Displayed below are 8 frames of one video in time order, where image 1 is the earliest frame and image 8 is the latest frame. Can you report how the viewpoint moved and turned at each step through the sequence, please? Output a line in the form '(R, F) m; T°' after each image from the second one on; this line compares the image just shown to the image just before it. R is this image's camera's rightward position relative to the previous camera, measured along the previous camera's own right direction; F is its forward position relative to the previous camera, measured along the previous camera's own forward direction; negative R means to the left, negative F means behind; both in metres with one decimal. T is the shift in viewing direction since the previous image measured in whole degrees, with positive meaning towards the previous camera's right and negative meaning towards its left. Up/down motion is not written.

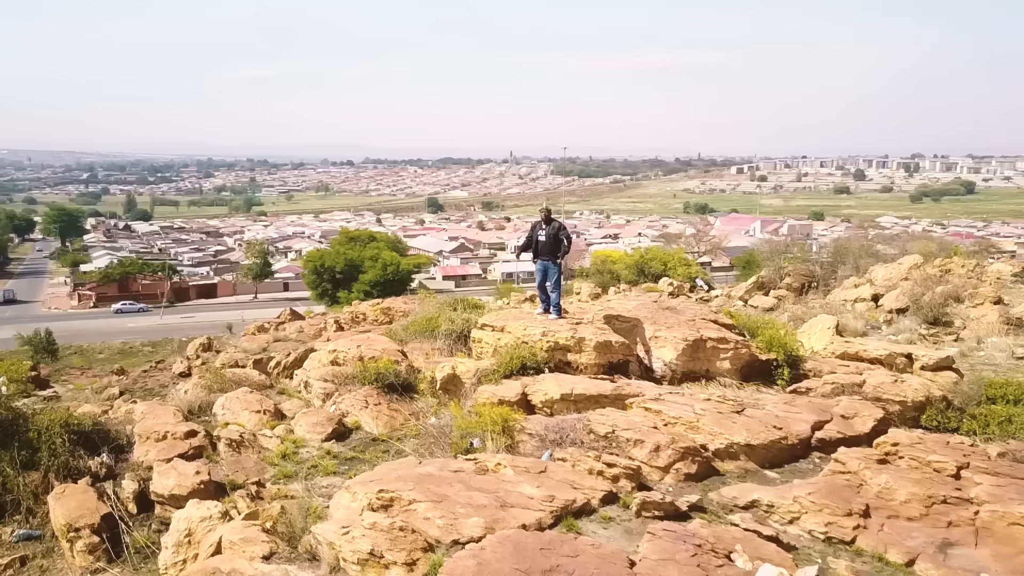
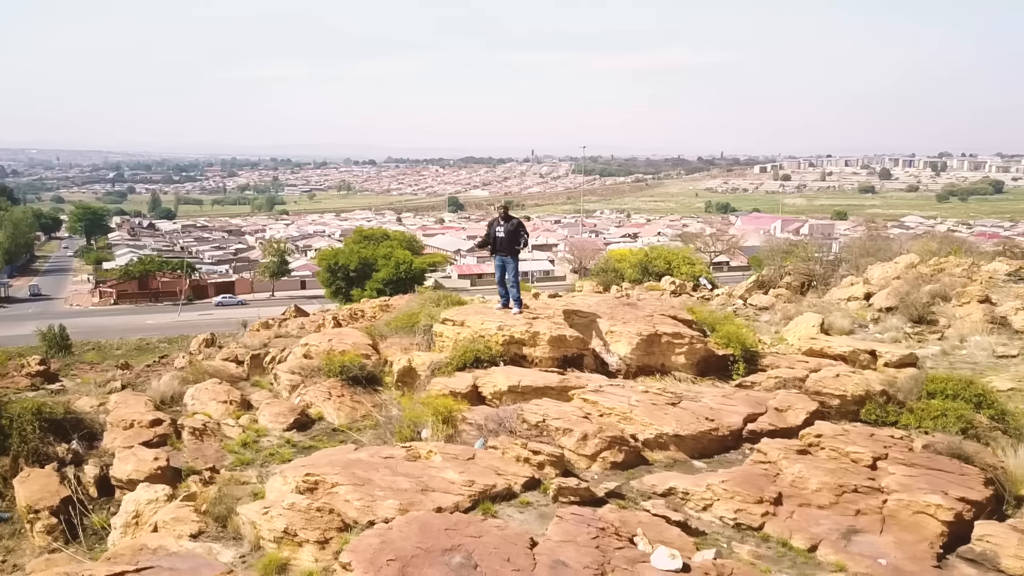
(+0.5, -0.1) m; -1°
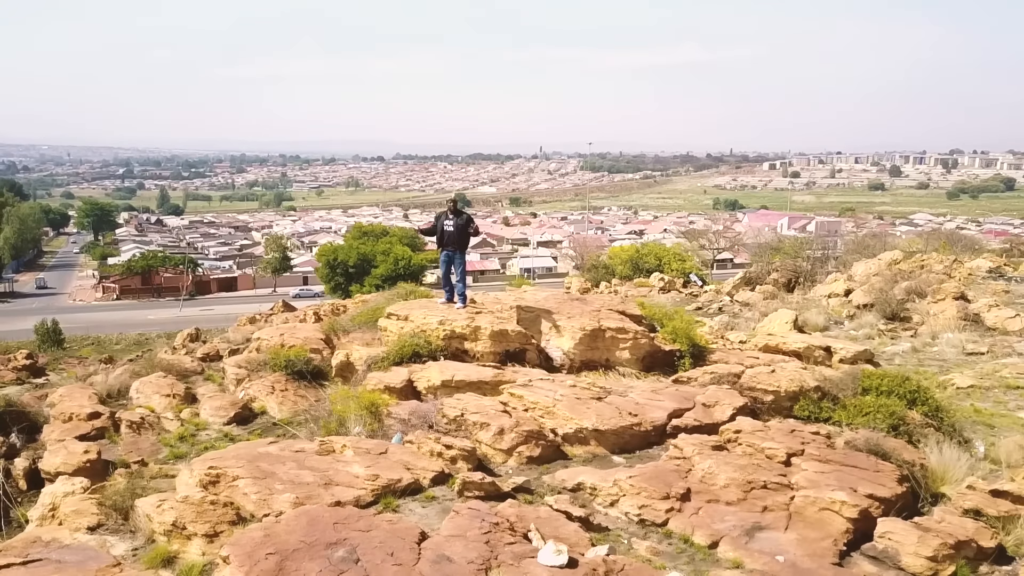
(+0.5, 0.0) m; 0°
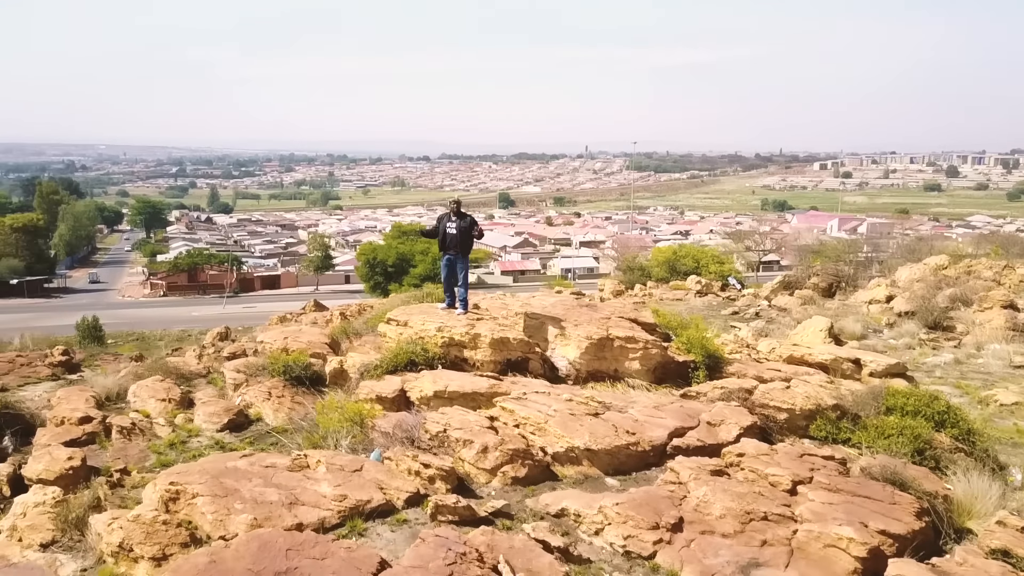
(+0.3, +0.3) m; -3°
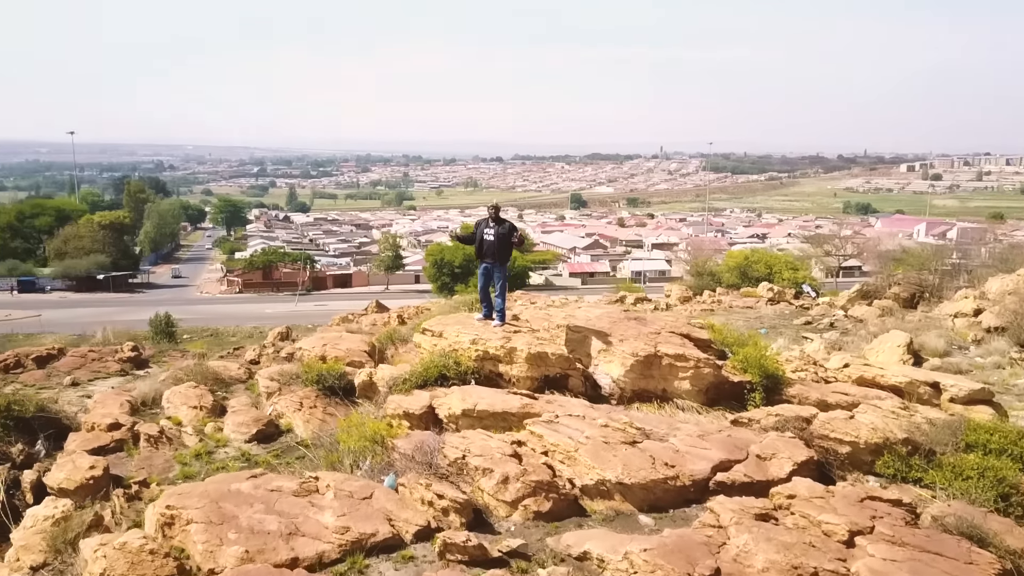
(+0.2, +0.3) m; -6°
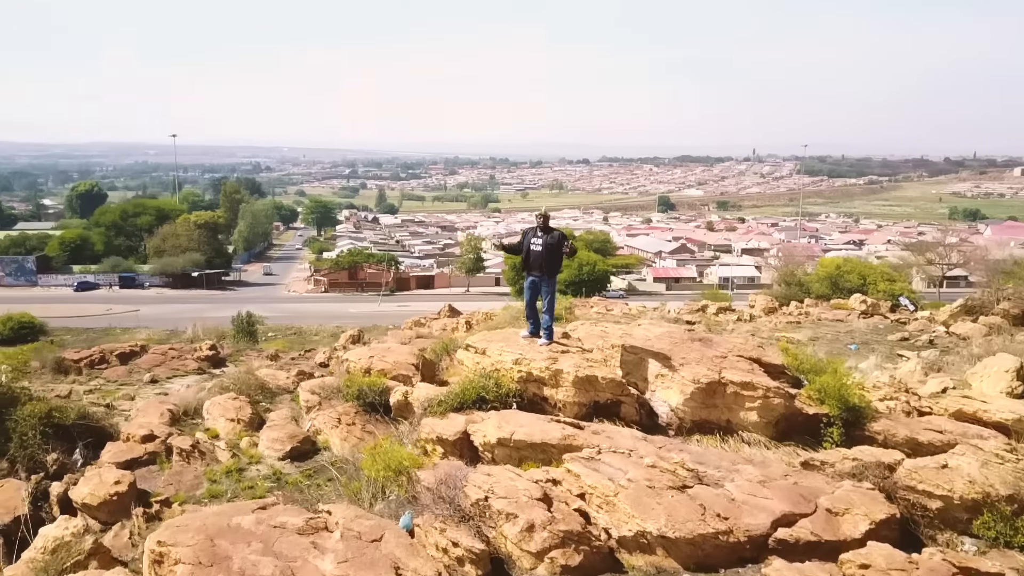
(+0.2, +0.4) m; -7°
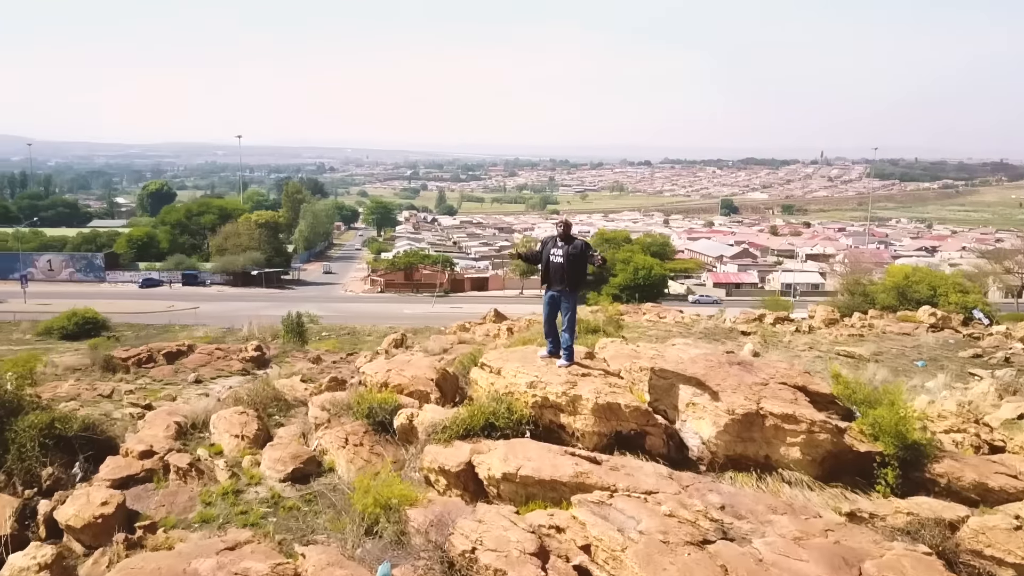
(+0.2, +0.4) m; -5°
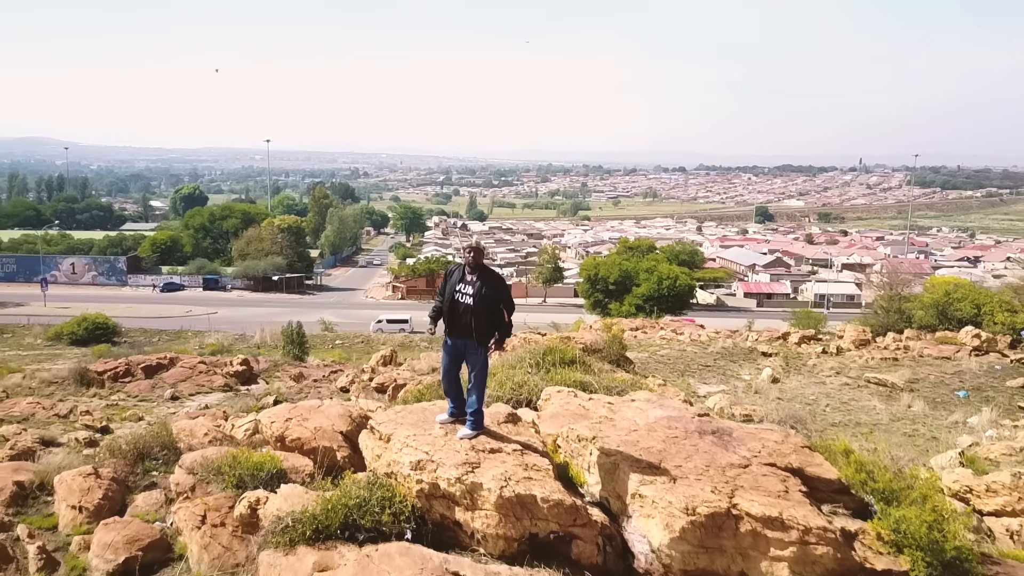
(+0.6, +1.0) m; -3°
